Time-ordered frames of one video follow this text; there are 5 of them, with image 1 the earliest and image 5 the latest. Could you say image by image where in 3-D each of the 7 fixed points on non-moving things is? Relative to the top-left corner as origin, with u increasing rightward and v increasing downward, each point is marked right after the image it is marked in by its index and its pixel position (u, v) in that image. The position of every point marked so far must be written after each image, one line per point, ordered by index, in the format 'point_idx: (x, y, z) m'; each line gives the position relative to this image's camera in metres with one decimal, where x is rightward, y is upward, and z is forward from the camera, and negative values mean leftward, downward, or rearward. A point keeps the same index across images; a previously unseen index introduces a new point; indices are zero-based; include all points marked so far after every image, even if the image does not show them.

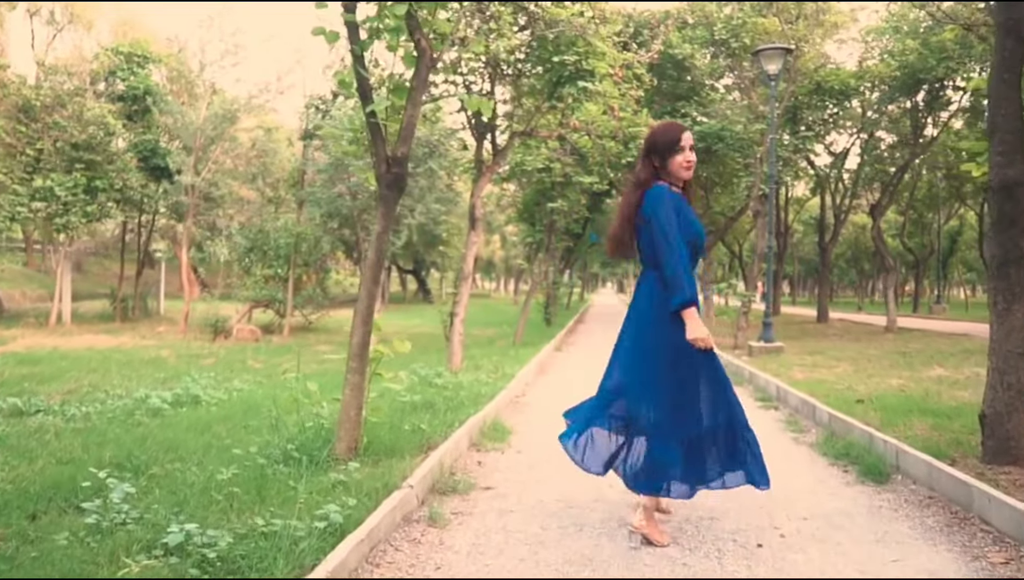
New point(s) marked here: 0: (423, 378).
0: (-1.0, -1.0, +10.7) m
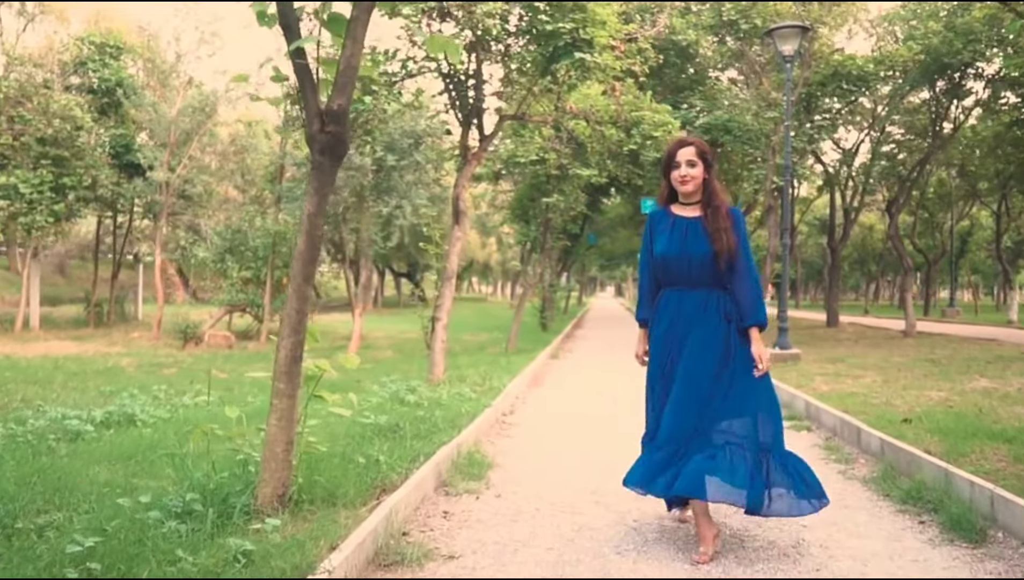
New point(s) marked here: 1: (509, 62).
0: (-1.2, -1.0, +9.3) m
1: (0.0, +3.0, +12.6) m
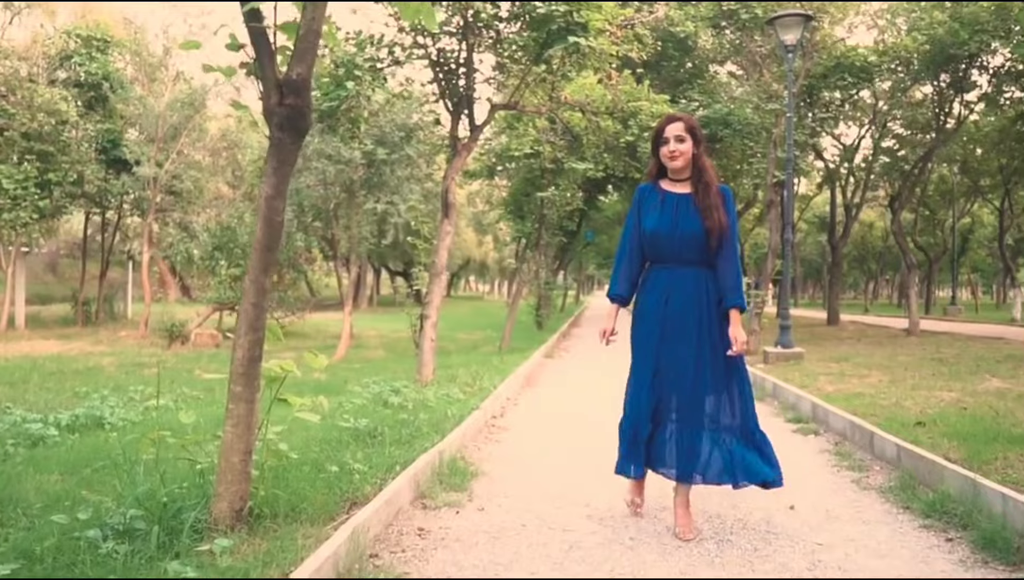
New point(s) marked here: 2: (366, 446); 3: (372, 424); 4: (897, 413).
0: (-1.2, -1.0, +8.8) m
1: (-0.1, +3.1, +12.1) m
2: (-1.0, -1.0, +6.3) m
3: (-1.1, -1.0, +7.2) m
4: (+3.6, -1.1, +8.8) m
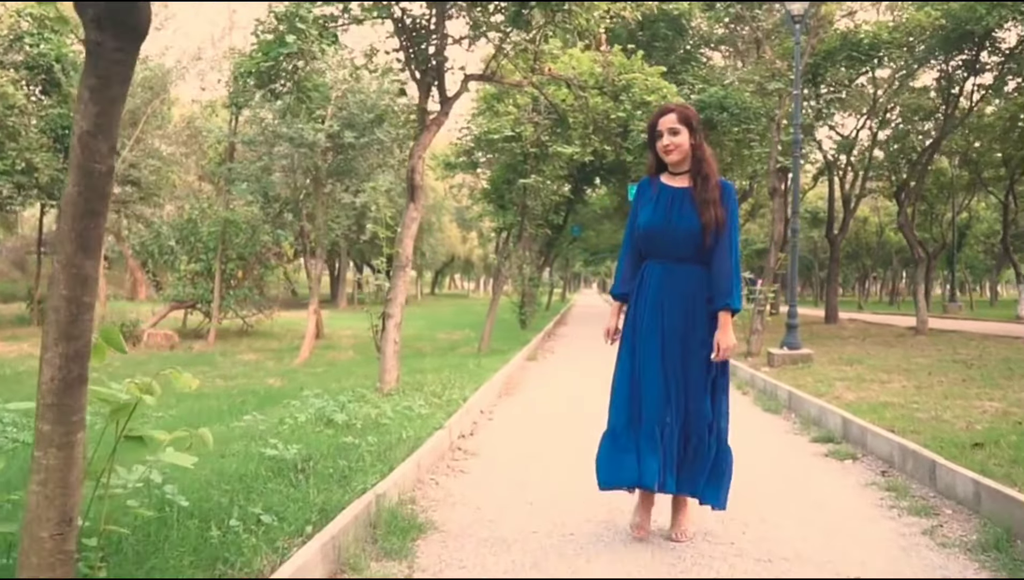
0: (-1.5, -0.9, +7.3) m
1: (-0.4, +3.1, +10.6) m
2: (-1.2, -1.0, +4.8) m
3: (-1.3, -1.0, +5.7) m
4: (+3.4, -1.1, +7.4) m
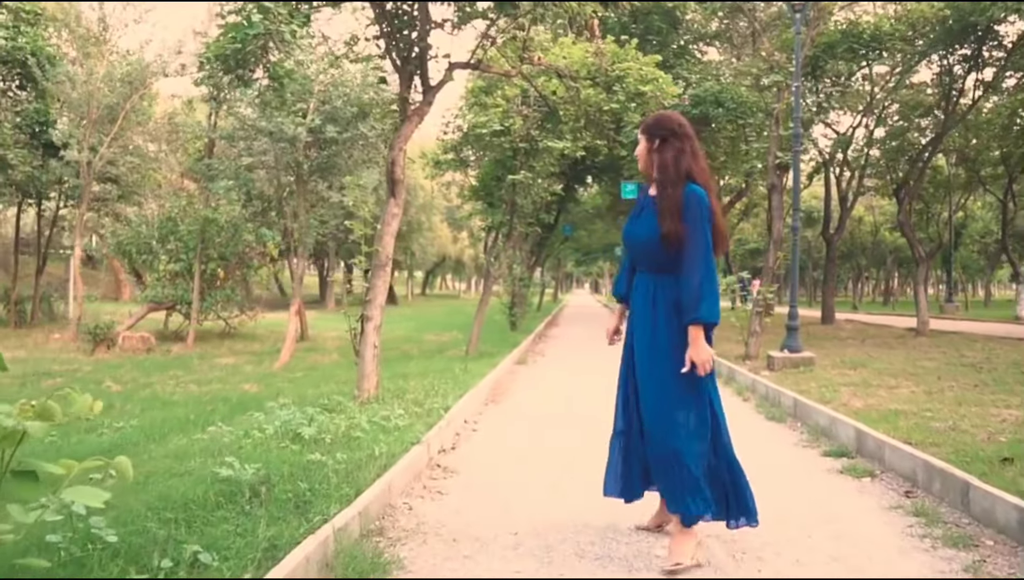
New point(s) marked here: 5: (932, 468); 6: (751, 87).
0: (-1.6, -0.9, +6.7) m
1: (-0.5, +3.1, +10.0) m
2: (-1.2, -1.0, +4.2) m
3: (-1.4, -1.0, +5.1) m
4: (+3.3, -1.1, +6.8) m
5: (+2.4, -1.0, +5.3) m
6: (+4.2, +3.5, +16.2) m
